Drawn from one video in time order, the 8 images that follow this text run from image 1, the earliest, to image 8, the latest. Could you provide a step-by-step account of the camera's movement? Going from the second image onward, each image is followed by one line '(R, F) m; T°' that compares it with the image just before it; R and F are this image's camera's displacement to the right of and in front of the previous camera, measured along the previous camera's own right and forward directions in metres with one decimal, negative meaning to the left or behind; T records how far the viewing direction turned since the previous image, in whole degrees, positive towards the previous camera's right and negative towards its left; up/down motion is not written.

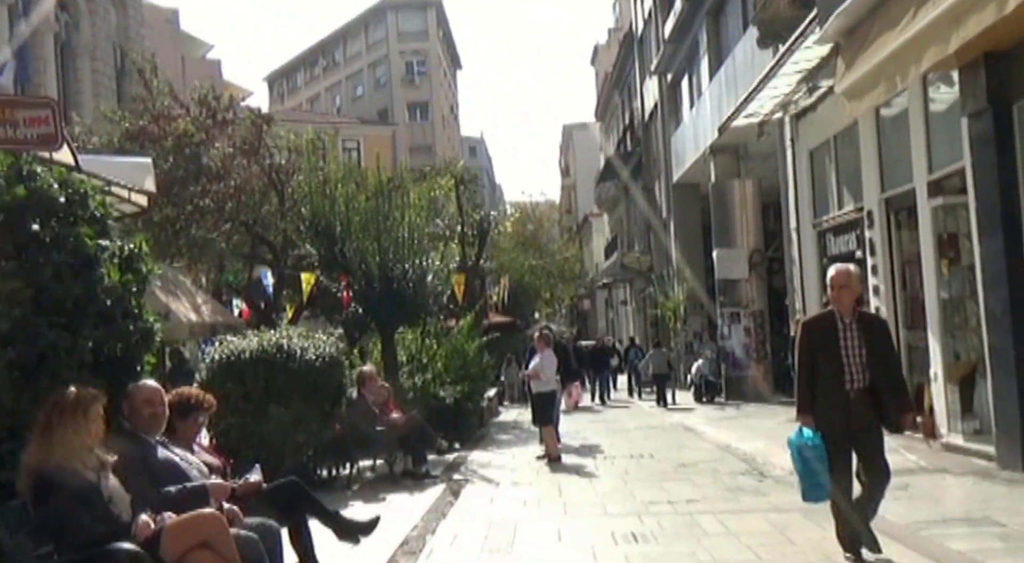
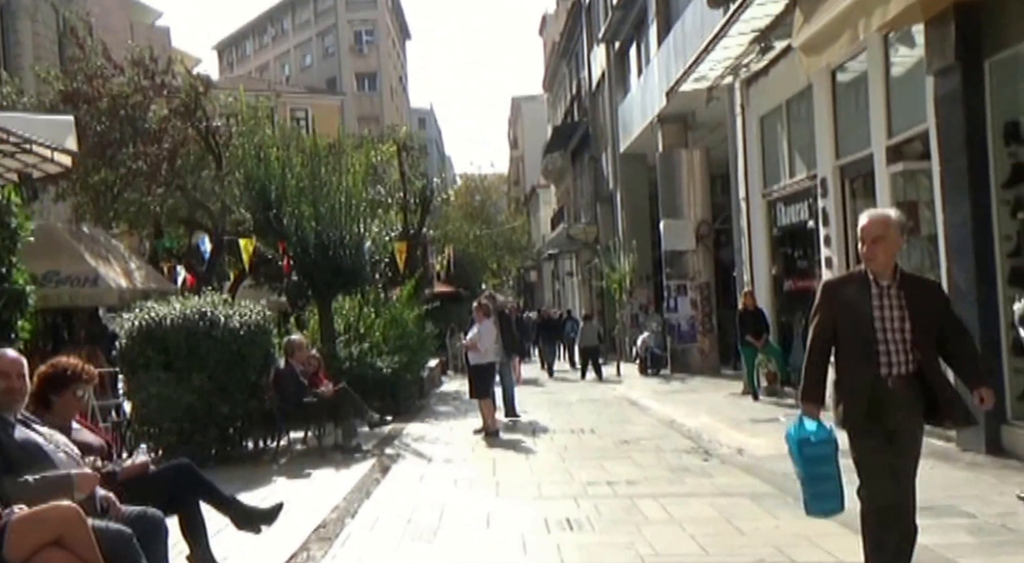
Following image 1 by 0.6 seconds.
(+0.1, +0.6) m; +3°
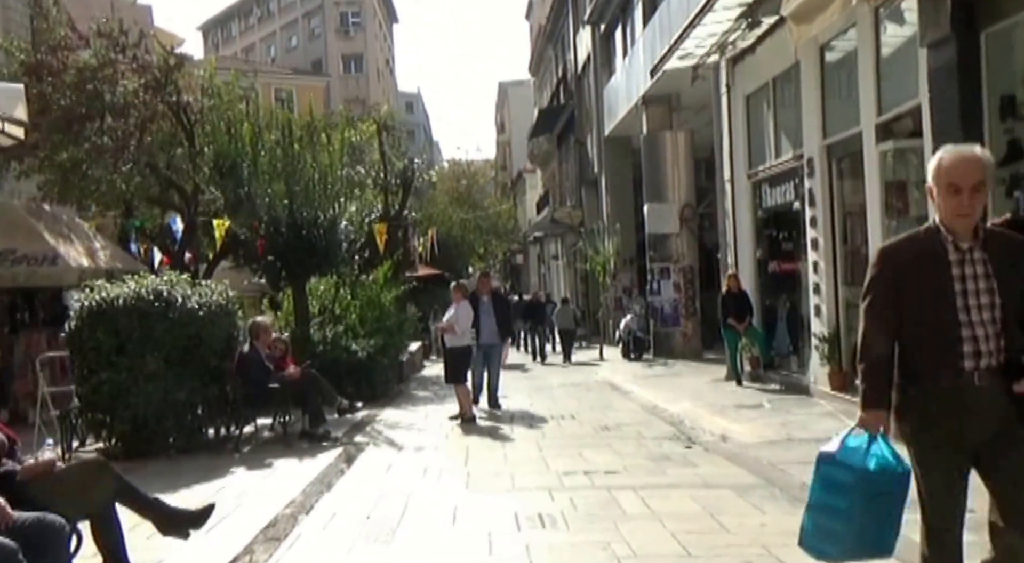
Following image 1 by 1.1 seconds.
(+0.1, +0.5) m; +1°
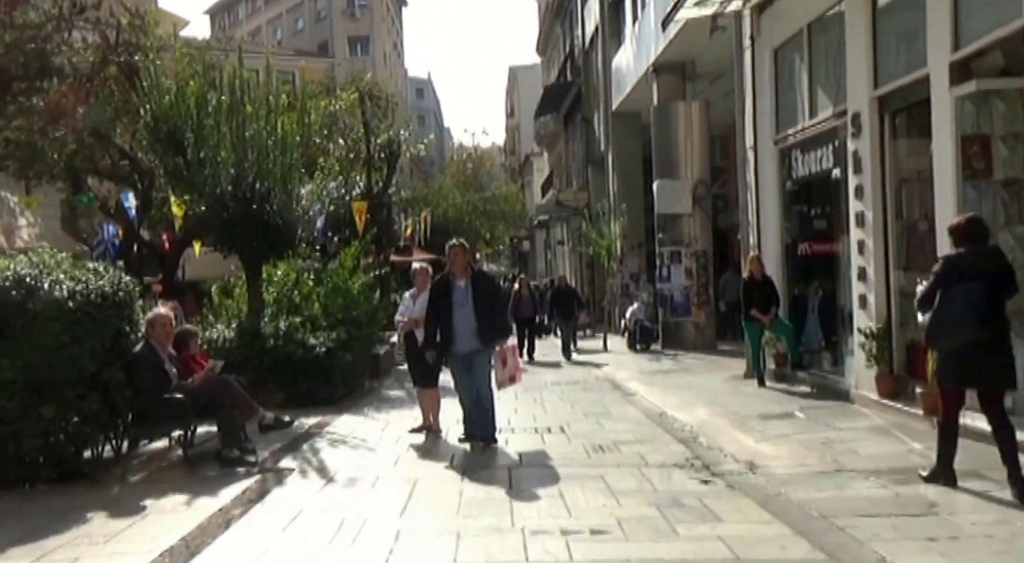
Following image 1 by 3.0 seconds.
(+0.3, +2.6) m; -1°
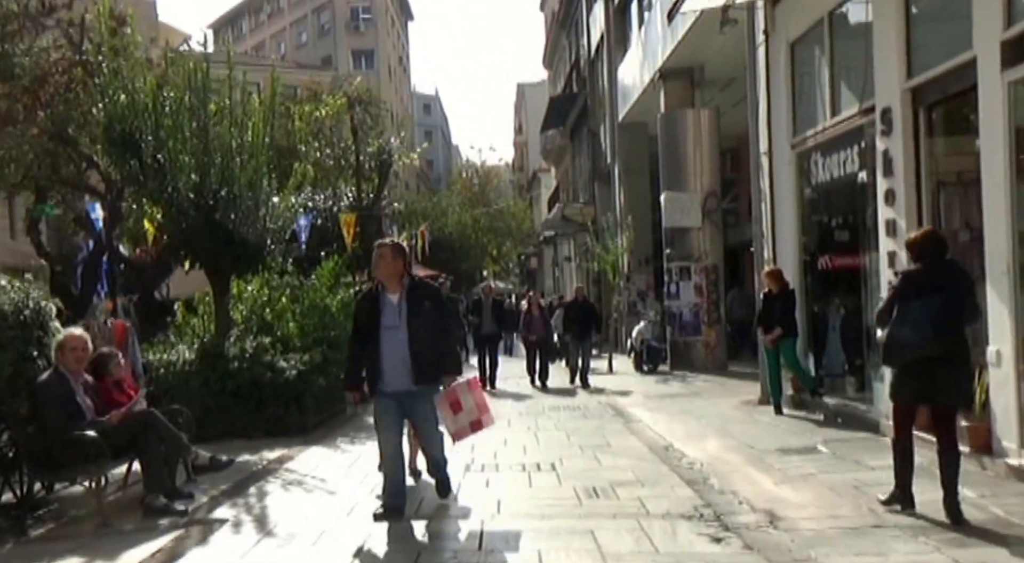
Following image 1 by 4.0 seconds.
(+0.2, +1.4) m; 0°
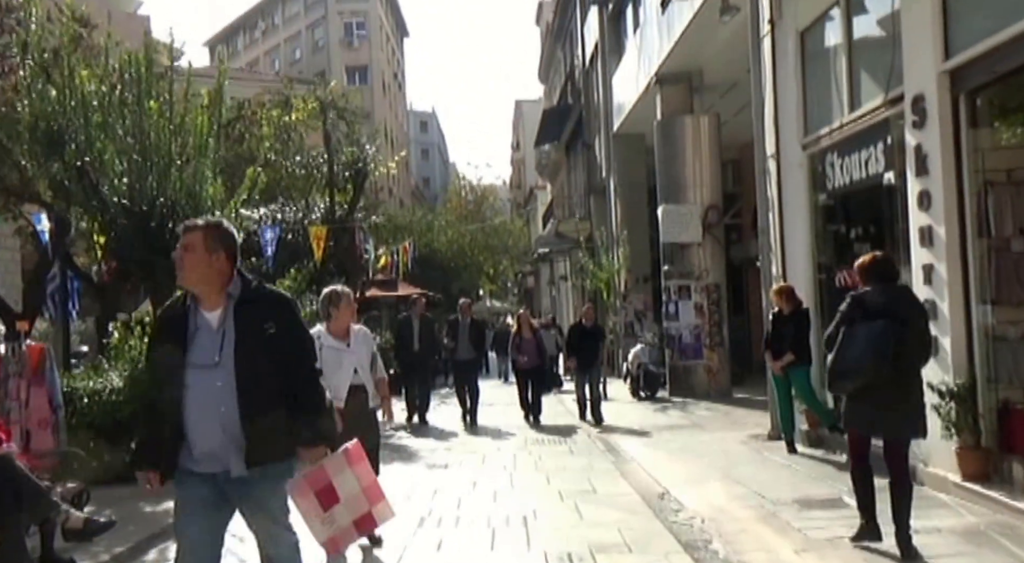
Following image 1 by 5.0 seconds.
(+0.3, +1.7) m; 0°
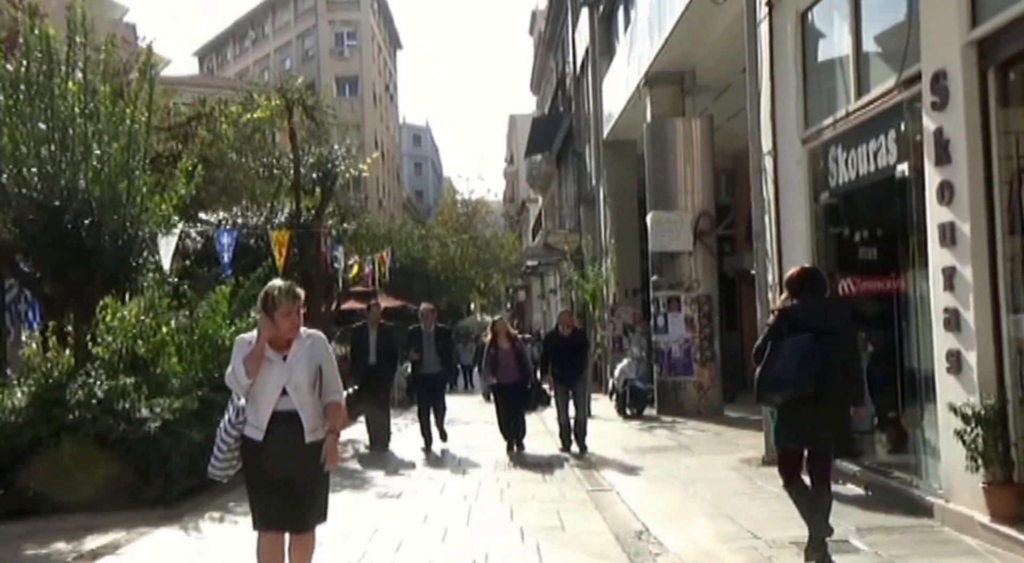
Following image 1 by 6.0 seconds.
(+0.3, +1.3) m; 0°
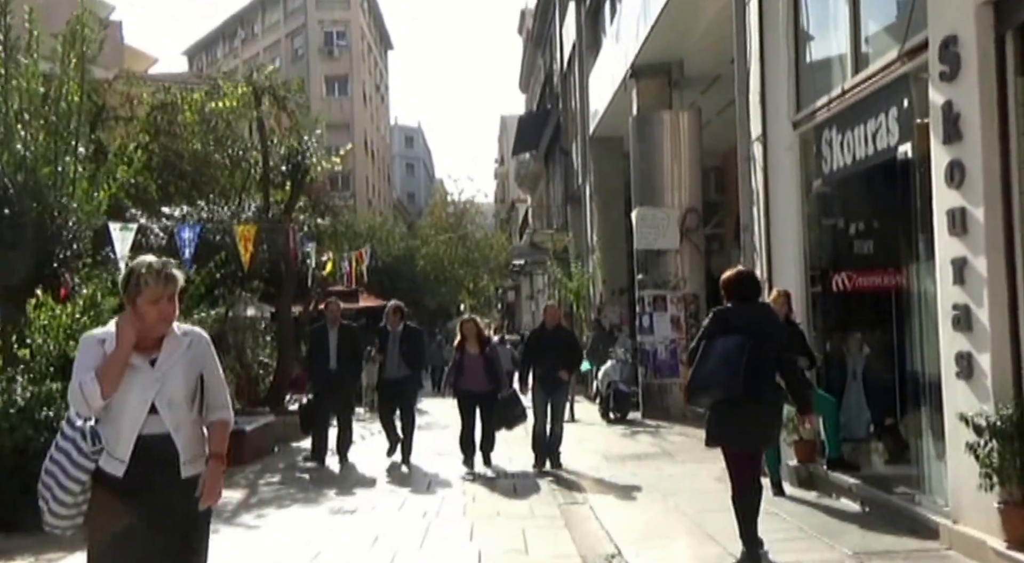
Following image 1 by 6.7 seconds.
(+0.2, +0.9) m; 0°
